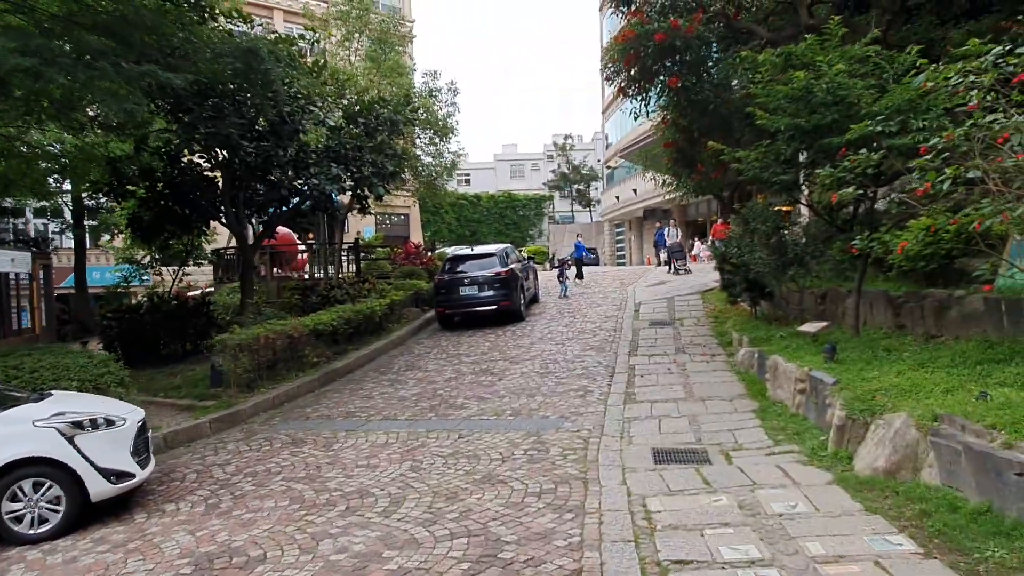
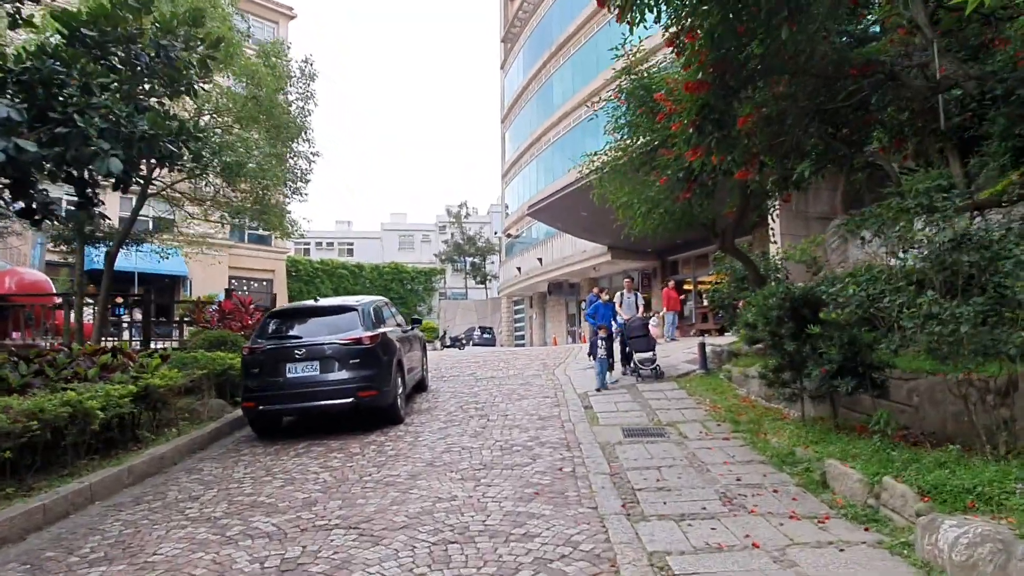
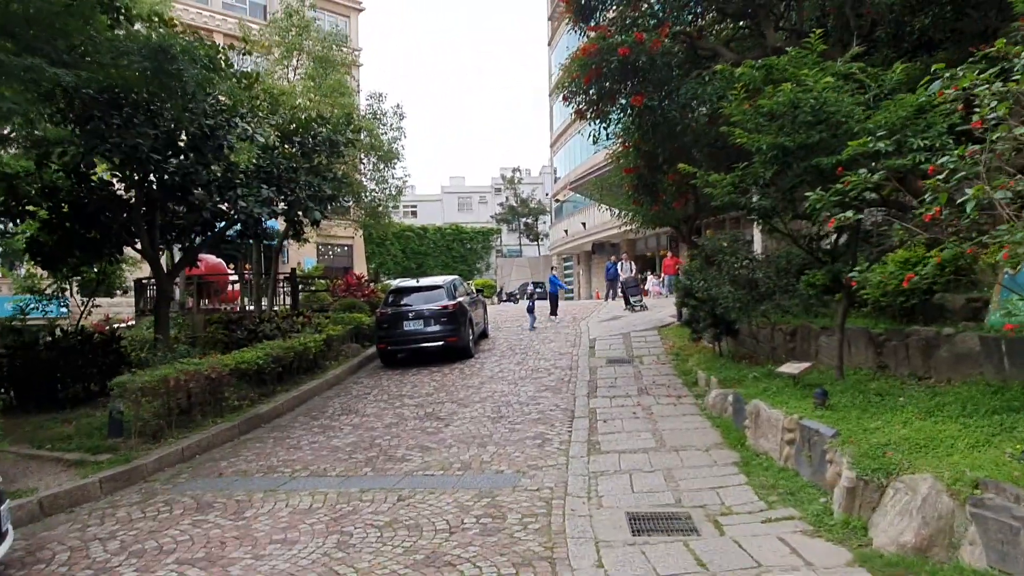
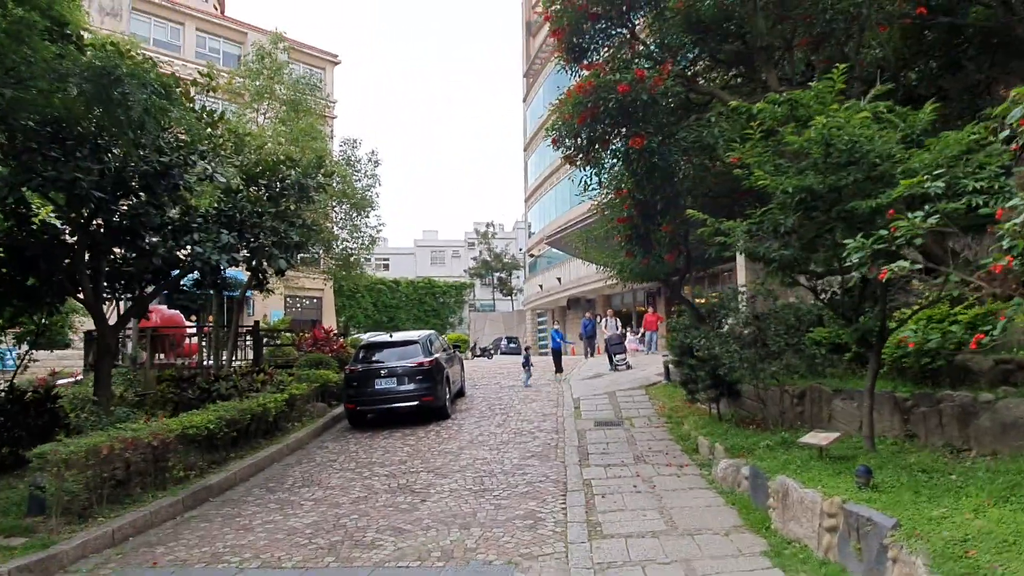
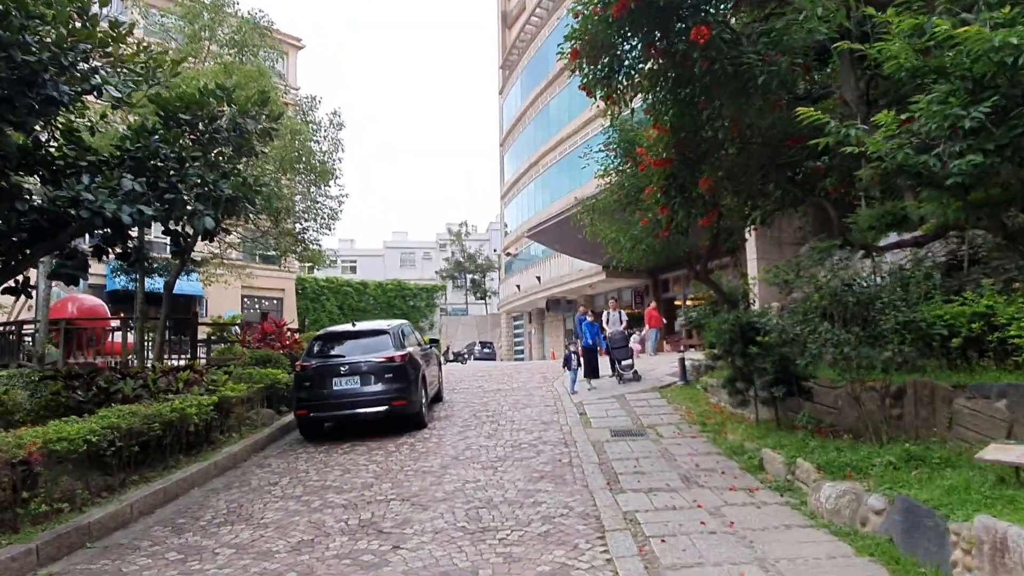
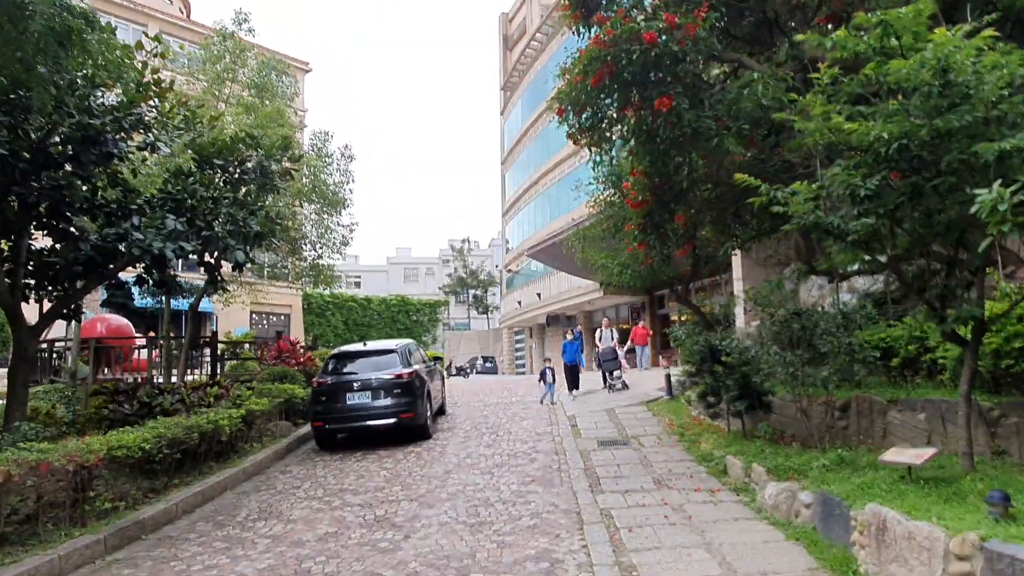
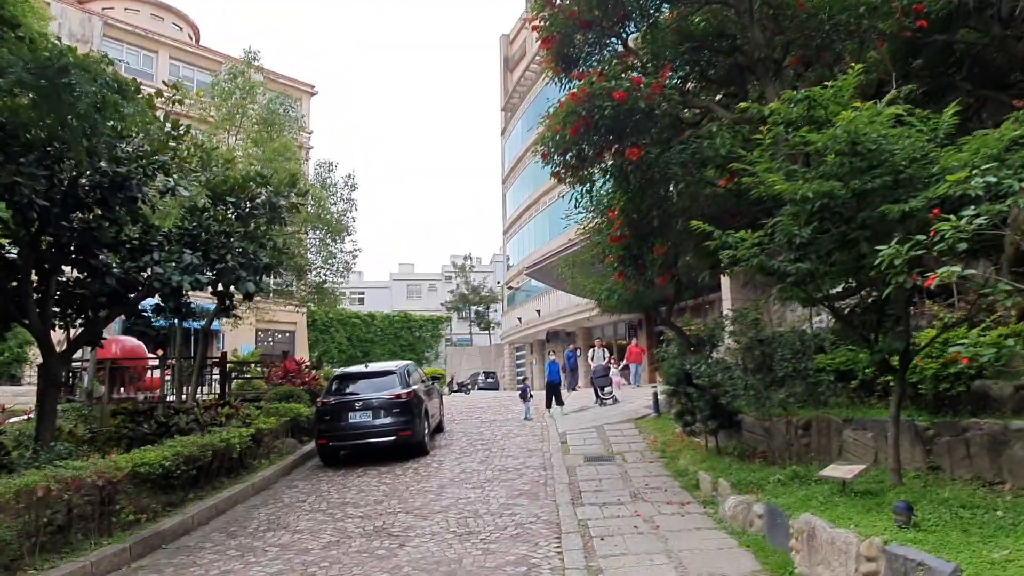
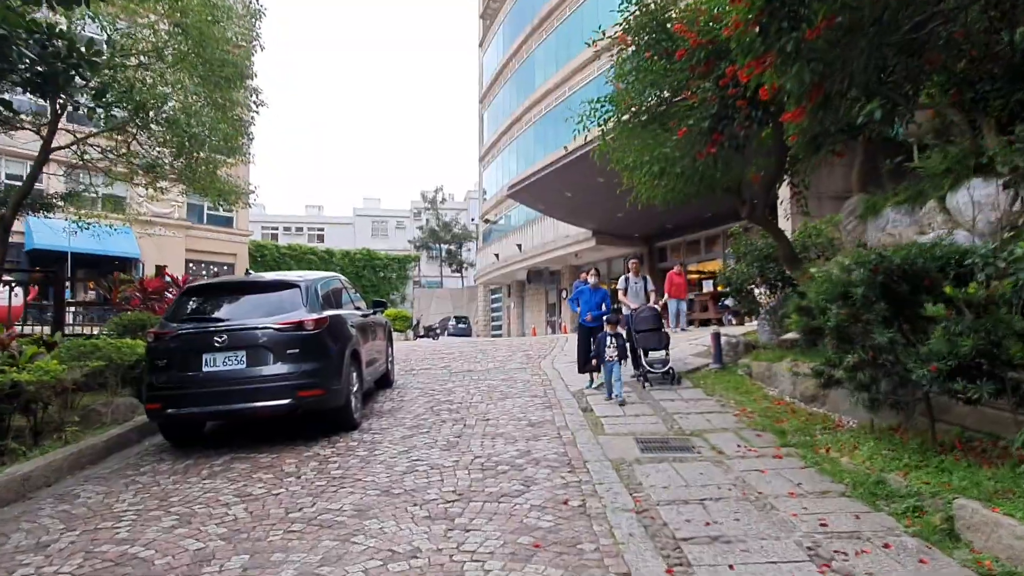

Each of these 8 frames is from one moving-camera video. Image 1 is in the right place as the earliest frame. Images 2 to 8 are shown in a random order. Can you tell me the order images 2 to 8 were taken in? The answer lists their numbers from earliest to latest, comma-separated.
3, 4, 7, 6, 5, 2, 8
